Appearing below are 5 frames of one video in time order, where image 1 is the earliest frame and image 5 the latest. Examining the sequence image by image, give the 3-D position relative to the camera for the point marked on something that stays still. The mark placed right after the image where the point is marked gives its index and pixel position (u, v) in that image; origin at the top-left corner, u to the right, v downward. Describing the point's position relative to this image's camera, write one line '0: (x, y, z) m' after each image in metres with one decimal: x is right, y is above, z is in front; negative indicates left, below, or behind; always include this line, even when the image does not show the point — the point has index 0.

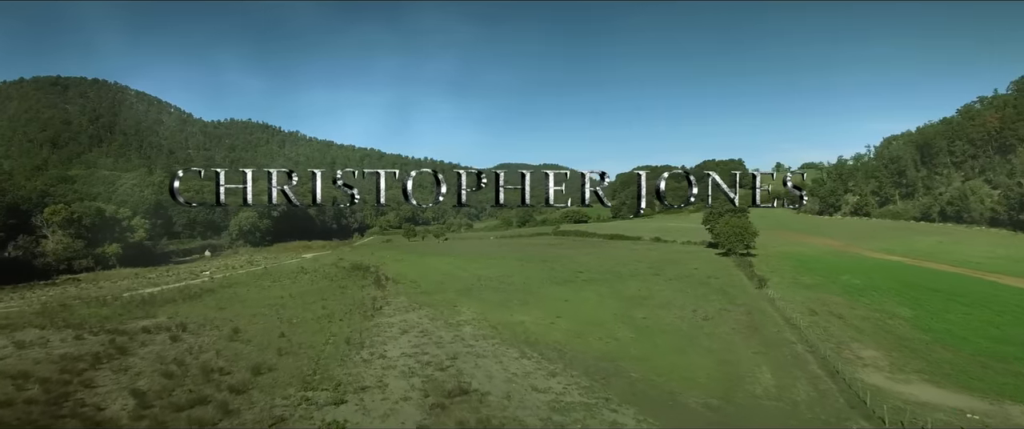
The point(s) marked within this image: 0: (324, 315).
0: (-7.2, -3.9, +19.5) m
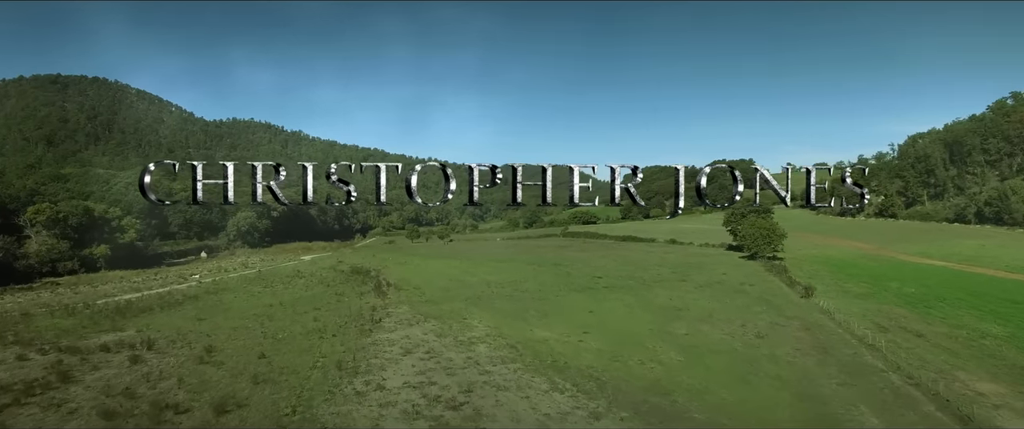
0: (-6.6, -3.8, +17.0) m
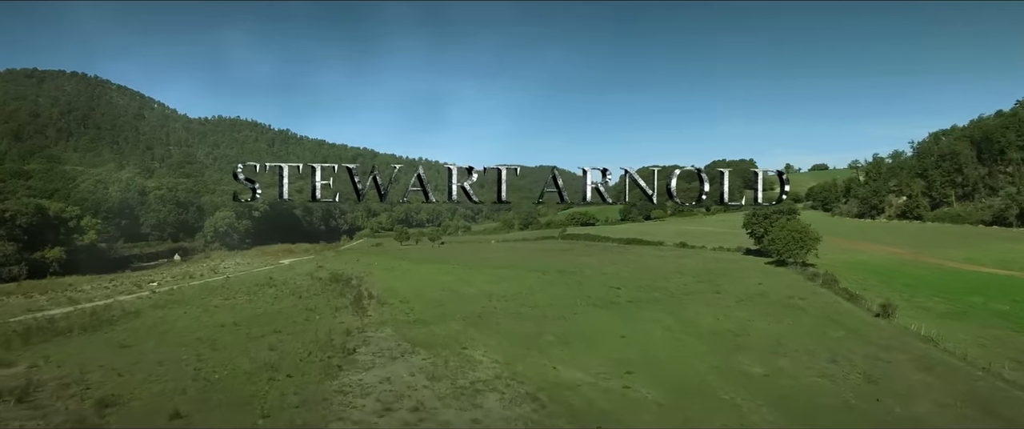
0: (-6.2, -3.8, +12.9) m
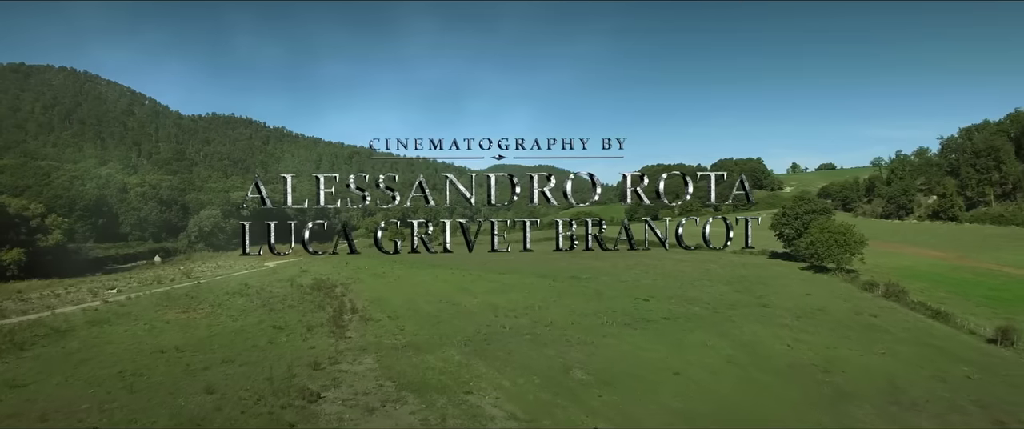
0: (-5.8, -3.7, +9.1) m
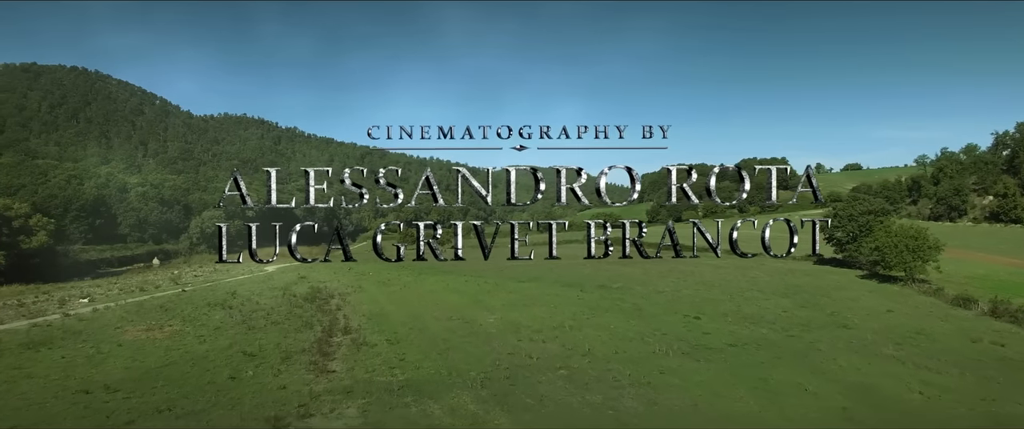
0: (-5.2, -3.7, +5.8) m
